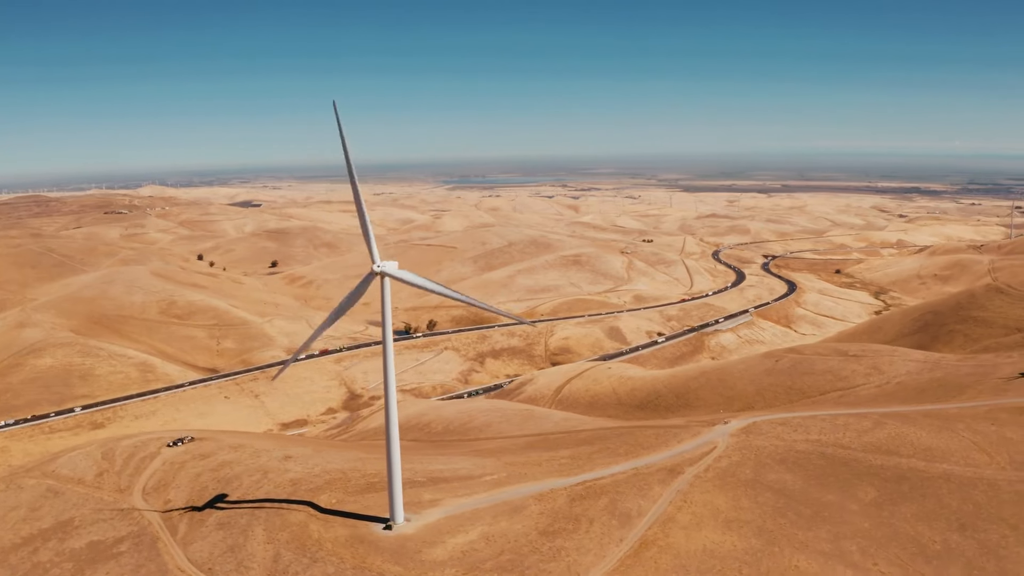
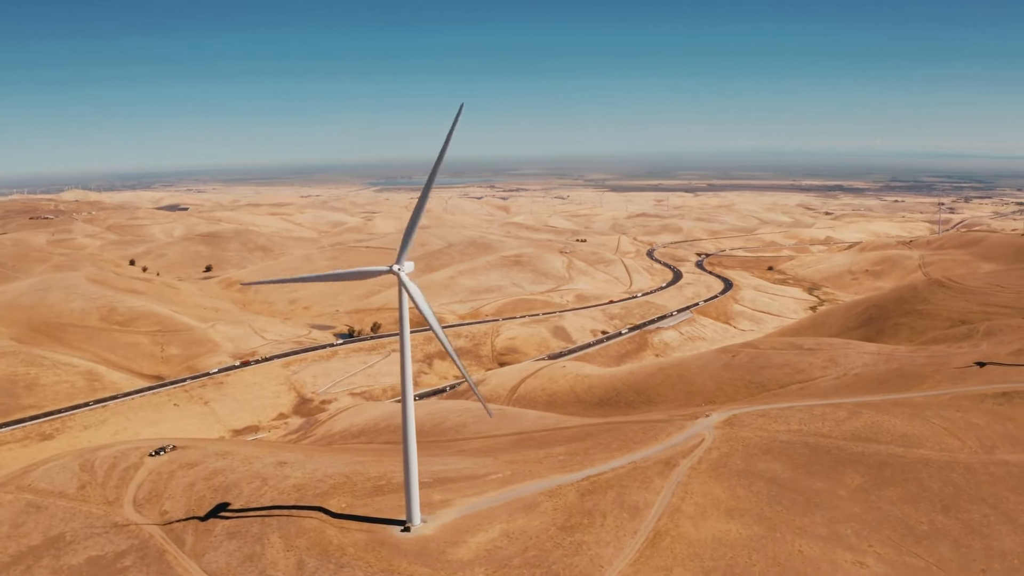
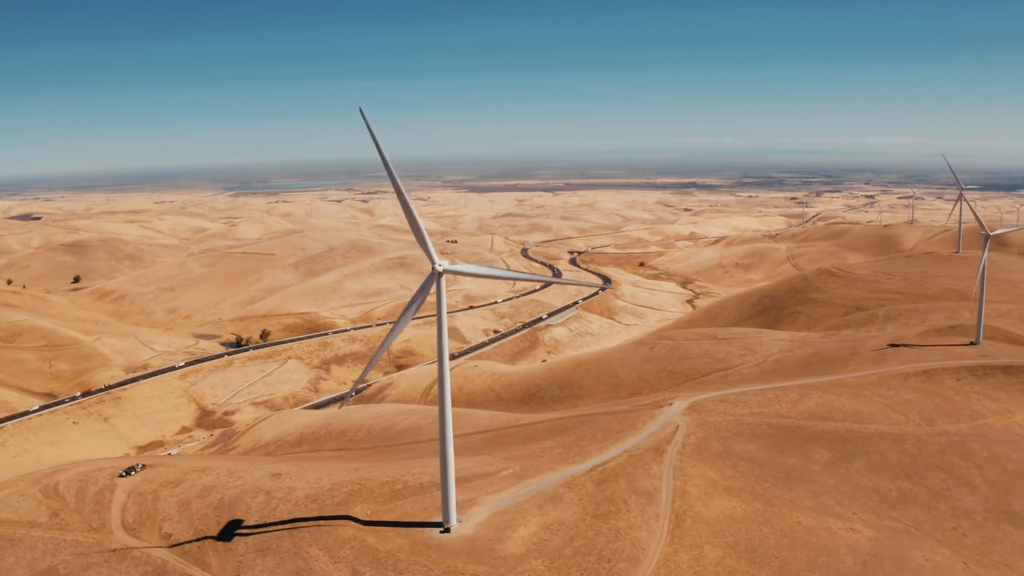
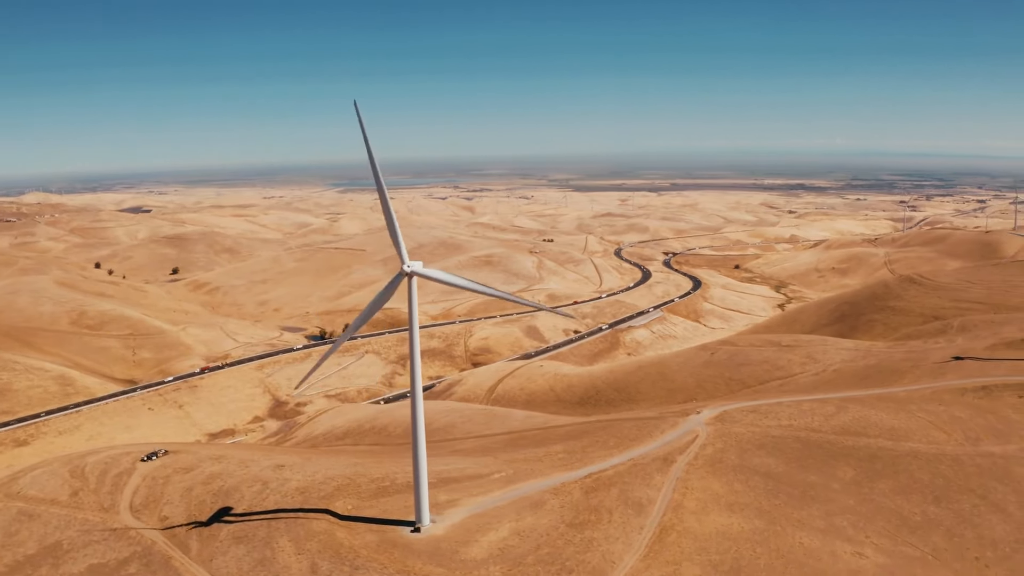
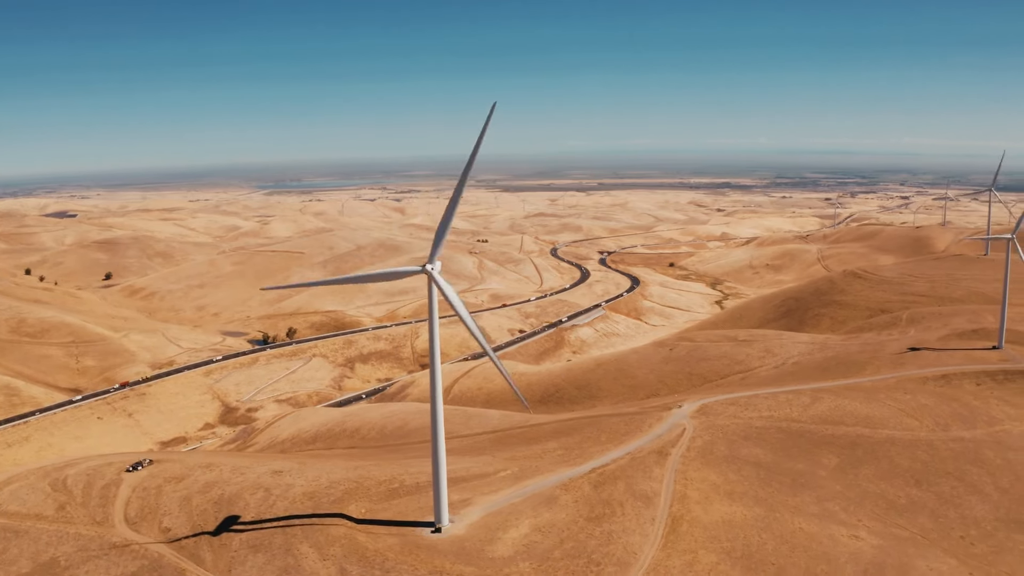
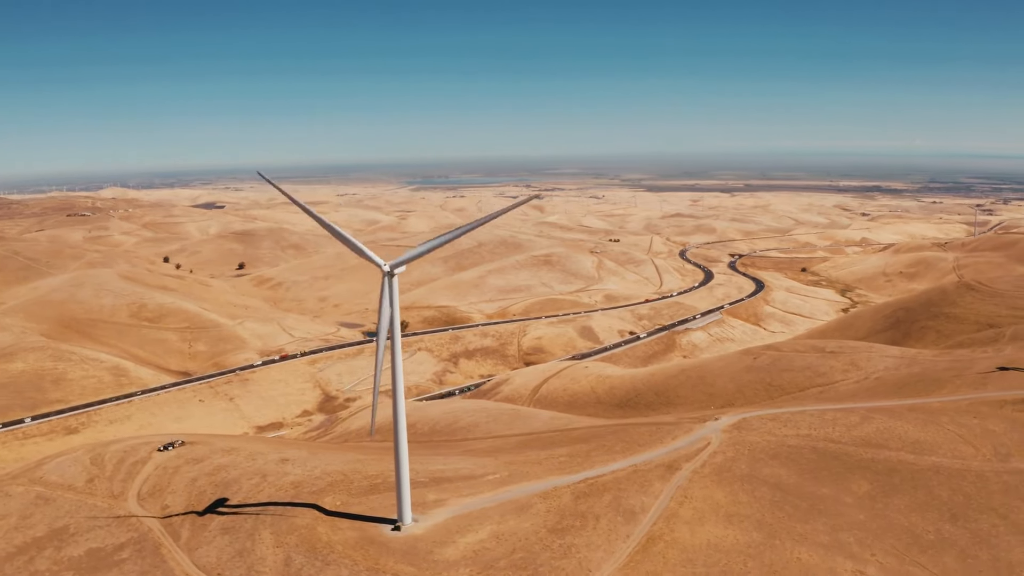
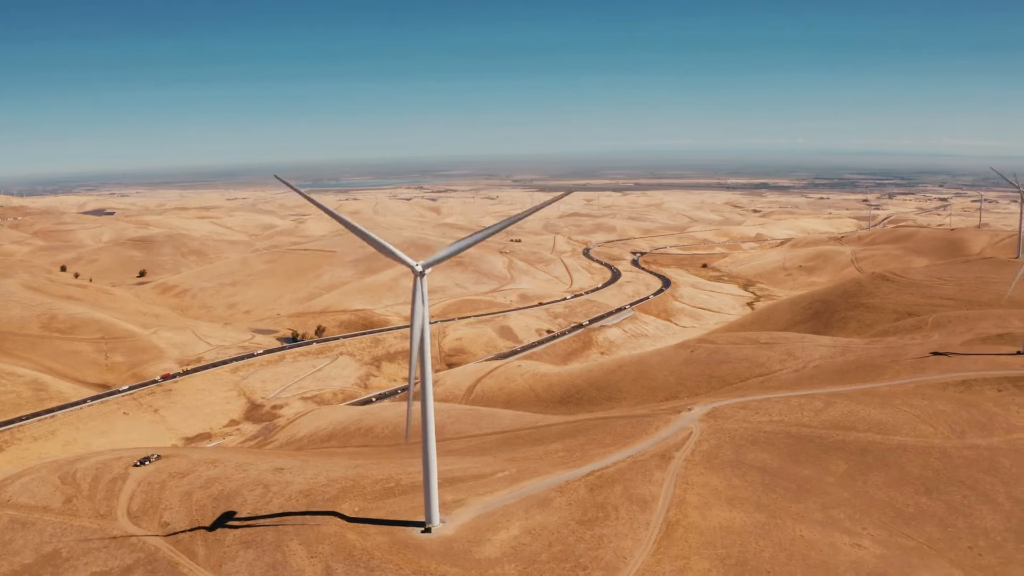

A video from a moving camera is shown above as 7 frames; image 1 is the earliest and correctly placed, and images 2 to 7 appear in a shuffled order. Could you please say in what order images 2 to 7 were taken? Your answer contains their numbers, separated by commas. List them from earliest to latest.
6, 2, 4, 7, 5, 3
